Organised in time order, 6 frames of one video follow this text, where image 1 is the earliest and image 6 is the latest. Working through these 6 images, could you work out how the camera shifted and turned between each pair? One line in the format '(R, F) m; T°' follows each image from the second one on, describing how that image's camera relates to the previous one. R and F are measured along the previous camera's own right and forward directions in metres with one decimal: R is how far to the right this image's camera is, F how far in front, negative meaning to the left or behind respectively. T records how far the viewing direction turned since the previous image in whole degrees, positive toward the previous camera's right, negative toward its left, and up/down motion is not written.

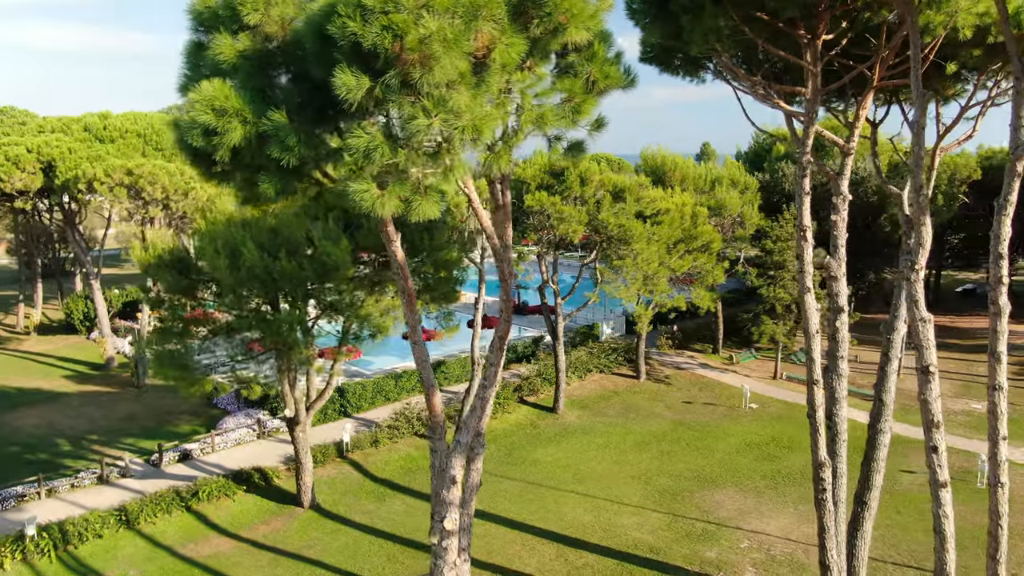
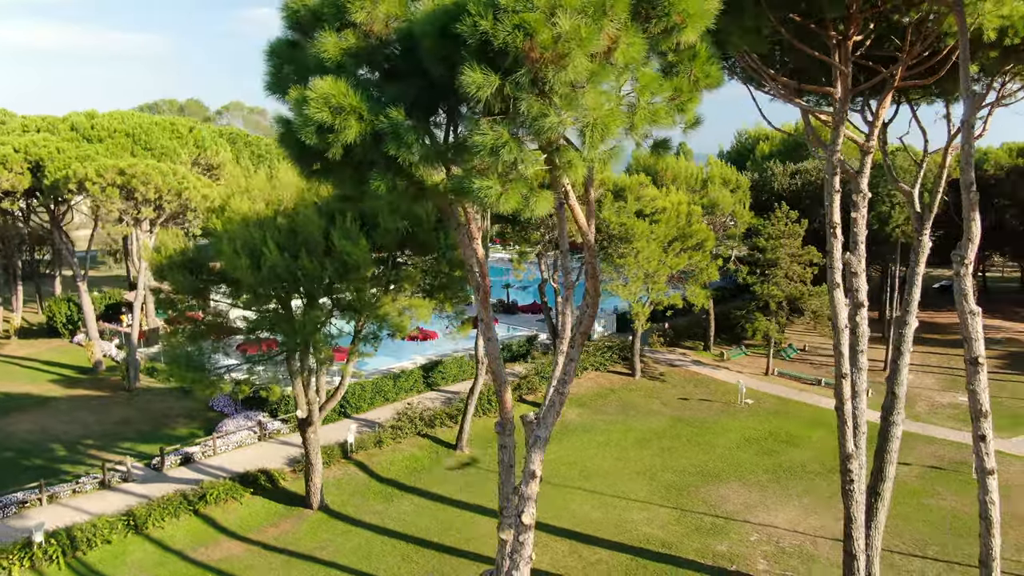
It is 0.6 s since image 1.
(-0.7, 0.0) m; +2°
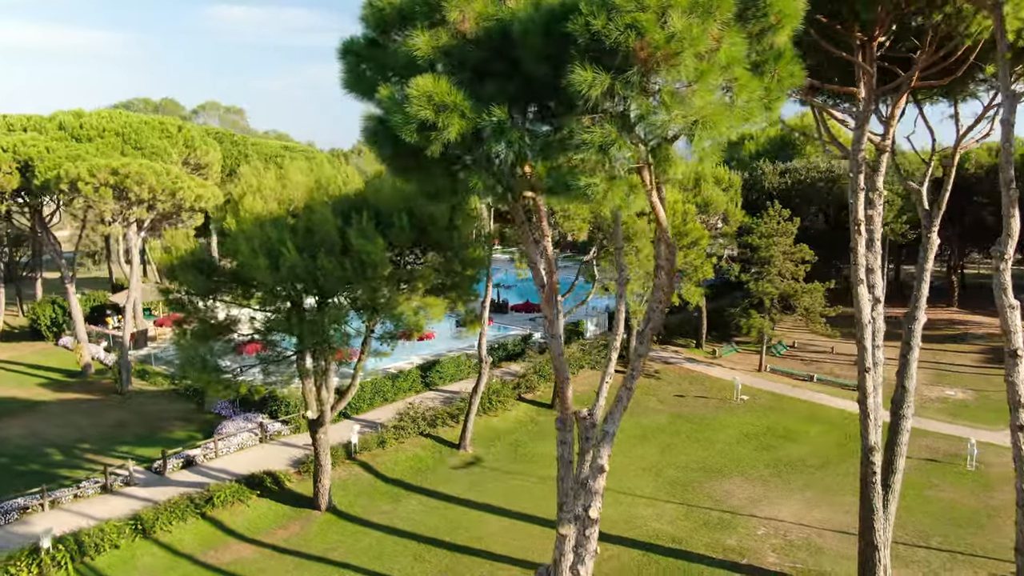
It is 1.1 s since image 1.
(-0.6, 0.0) m; +2°
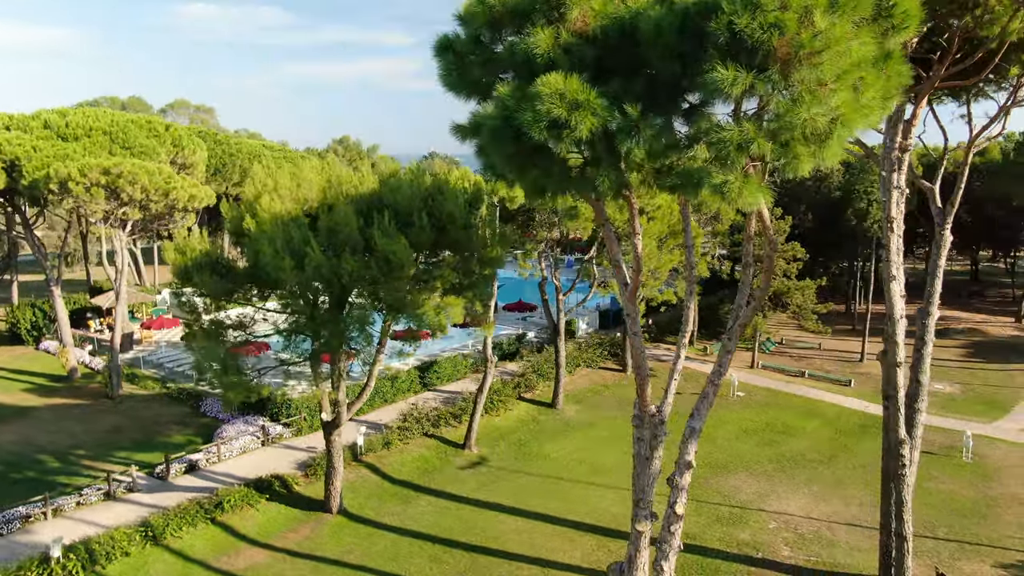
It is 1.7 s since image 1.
(-0.8, 0.0) m; +2°
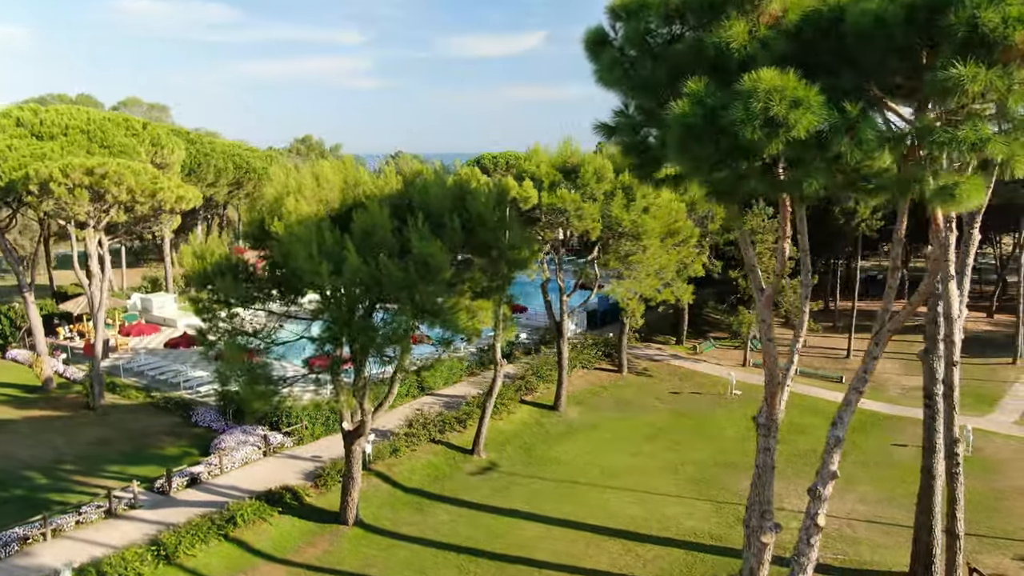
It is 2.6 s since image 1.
(-1.2, +0.3) m; +3°
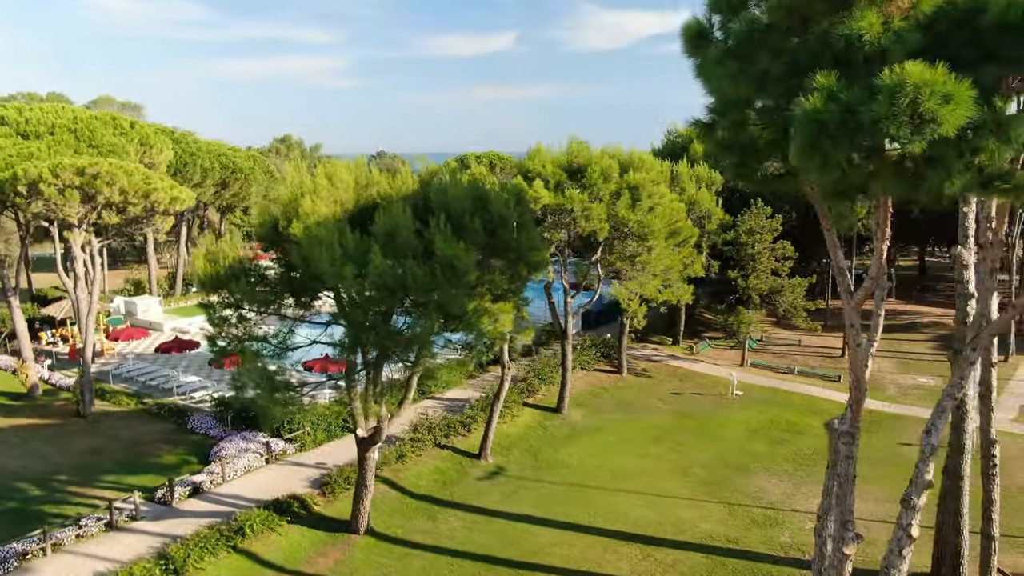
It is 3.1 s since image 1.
(-0.7, +0.2) m; +2°
